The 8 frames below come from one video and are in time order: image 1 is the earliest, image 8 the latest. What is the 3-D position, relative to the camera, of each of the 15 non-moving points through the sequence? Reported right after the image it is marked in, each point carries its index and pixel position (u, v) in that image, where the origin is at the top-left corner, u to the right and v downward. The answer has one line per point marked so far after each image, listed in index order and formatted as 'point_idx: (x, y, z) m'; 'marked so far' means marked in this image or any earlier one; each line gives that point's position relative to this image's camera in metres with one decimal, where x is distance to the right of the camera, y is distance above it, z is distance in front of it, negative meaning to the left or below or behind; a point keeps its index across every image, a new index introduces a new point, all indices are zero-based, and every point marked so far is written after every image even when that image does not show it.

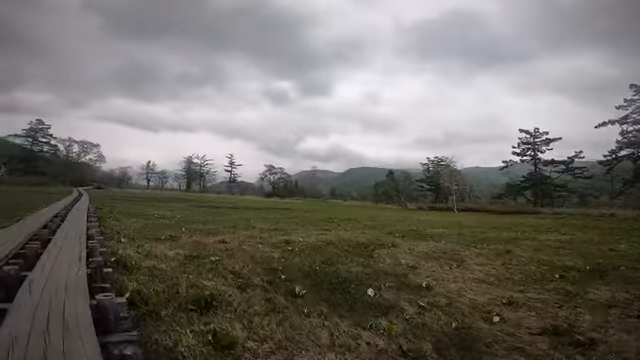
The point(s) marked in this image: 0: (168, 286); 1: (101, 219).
0: (-4.0, -2.9, +8.5) m
1: (-11.7, -2.1, +17.2) m
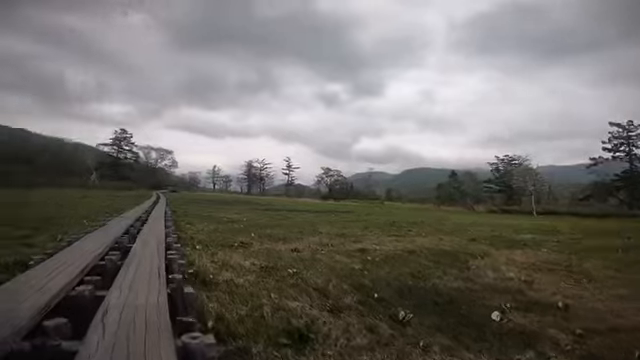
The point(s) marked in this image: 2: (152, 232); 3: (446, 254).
0: (-1.5, -2.9, +7.2) m
1: (-7.6, -2.3, +17.2) m
2: (-5.7, -1.8, +11.0) m
3: (+6.7, -3.9, +17.0) m
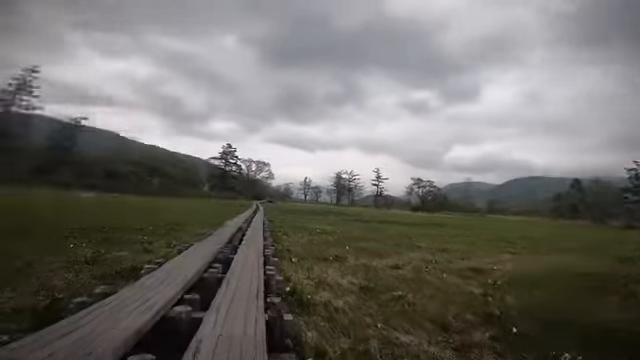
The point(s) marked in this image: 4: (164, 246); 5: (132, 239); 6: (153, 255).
0: (+0.7, -3.1, +6.1) m
1: (-2.5, -2.8, +17.3) m
2: (-2.3, -2.1, +10.9) m
3: (+11.2, -4.3, +13.2) m
4: (-5.4, -2.4, +11.2) m
5: (-7.4, -2.3, +12.6) m
6: (-5.0, -2.3, +9.6) m
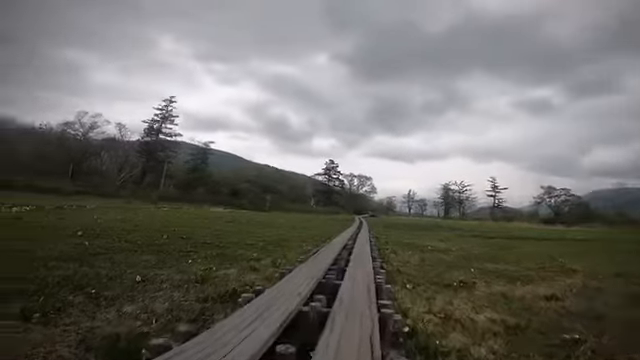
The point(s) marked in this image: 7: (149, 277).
0: (+2.5, -3.1, +4.0) m
1: (+3.0, -3.4, +15.7) m
2: (+1.1, -2.5, +9.6) m
3: (+14.8, -4.2, +7.5) m
4: (-1.7, -2.9, +10.8) m
5: (-3.1, -2.9, +12.8) m
6: (-1.8, -2.7, +9.1) m
7: (-4.3, -2.4, +8.0) m
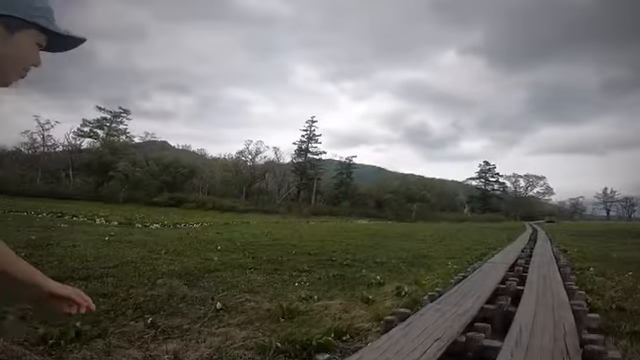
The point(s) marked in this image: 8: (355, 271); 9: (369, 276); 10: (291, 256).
0: (+2.7, -2.6, 0.0) m
1: (+8.1, -3.0, +10.4) m
2: (+3.8, -2.1, +5.7) m
3: (+15.3, -2.5, -2.2) m
4: (+1.8, -2.8, +8.0) m
5: (+1.4, -3.0, +10.4) m
6: (+1.0, -2.6, +6.5) m
7: (-1.8, -2.5, +6.6) m
8: (+1.2, -3.1, +11.3) m
9: (+1.5, -3.0, +10.6) m
10: (-1.3, -3.3, +14.1) m
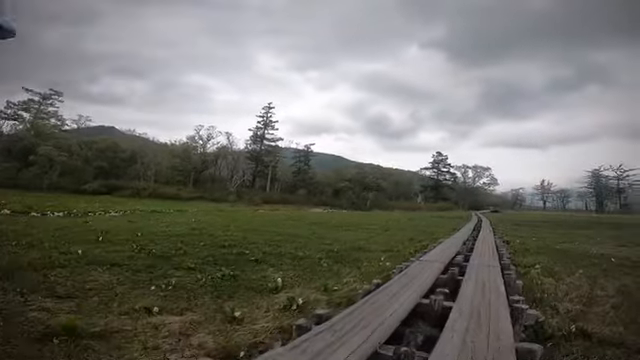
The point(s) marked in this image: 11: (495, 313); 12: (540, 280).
0: (+1.2, -2.3, -2.1) m
1: (+5.4, -2.4, +8.7) m
2: (+1.6, -1.7, +3.6) m
3: (+13.9, -2.5, -2.8) m
4: (-0.6, -2.2, +5.7) m
5: (-1.4, -2.4, +8.0) m
6: (-1.3, -2.1, +4.1) m
7: (-4.0, -2.0, +3.8) m
8: (-1.7, -2.4, +8.9) m
9: (-1.2, -2.4, +8.2) m
10: (-4.4, -2.5, +11.3) m
11: (+2.3, -1.8, +4.2) m
12: (+5.1, -2.5, +7.5) m
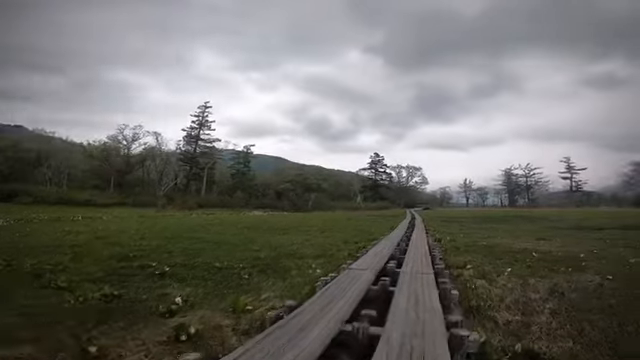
0: (+1.1, -2.2, -3.2) m
1: (+3.4, -2.3, +8.2) m
2: (+0.6, -1.6, +2.5) m
3: (+13.8, -2.2, -1.7) m
4: (-2.0, -2.2, +4.1) m
5: (-3.1, -2.3, +6.3) m
6: (-2.4, -2.0, +2.5) m
7: (-5.0, -1.9, +1.7) m
8: (-3.6, -2.4, +7.1) m
9: (-3.0, -2.4, +6.5) m
10: (-6.7, -2.5, +9.0) m
11: (+1.1, -1.6, +3.3) m
12: (+3.3, -2.3, +7.0) m
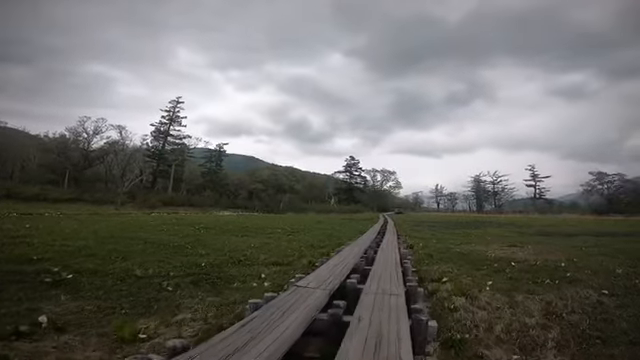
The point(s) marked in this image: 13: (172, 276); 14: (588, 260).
0: (+0.9, -1.9, -4.7) m
1: (+2.2, -2.2, +6.9) m
2: (-0.1, -1.4, +0.9) m
3: (+13.4, -2.3, -2.2) m
4: (-2.8, -1.9, +2.4) m
5: (-4.1, -2.1, +4.4) m
6: (-3.0, -1.8, +0.7) m
7: (-5.6, -1.6, -0.2) m
8: (-4.6, -2.1, +5.3) m
9: (-4.0, -2.1, +4.7) m
10: (-7.9, -2.1, +6.9) m
11: (+0.4, -1.5, +1.8) m
12: (+2.3, -2.2, +5.6) m
13: (-3.4, -2.3, +7.4) m
14: (+9.5, -3.2, +11.6) m
